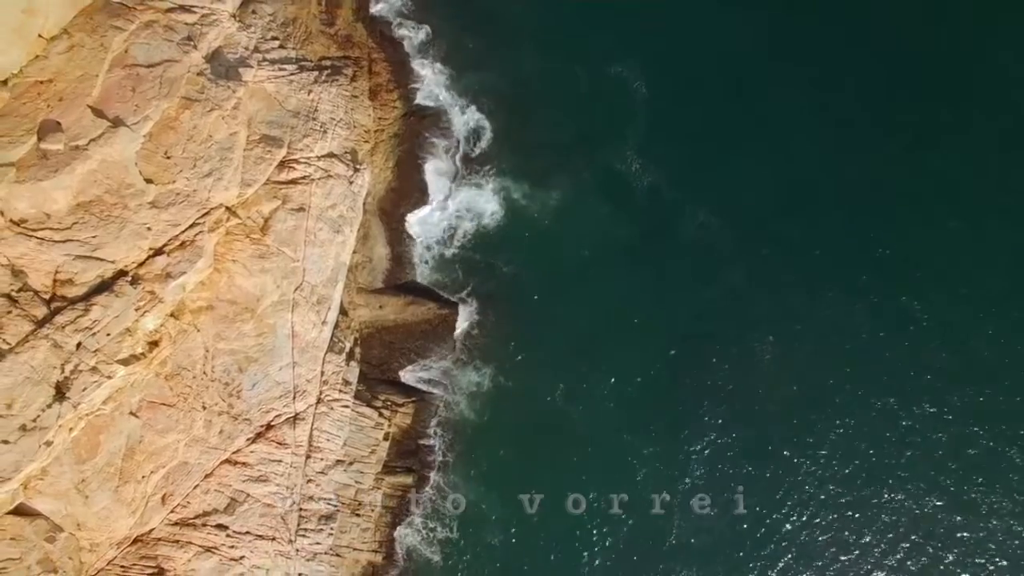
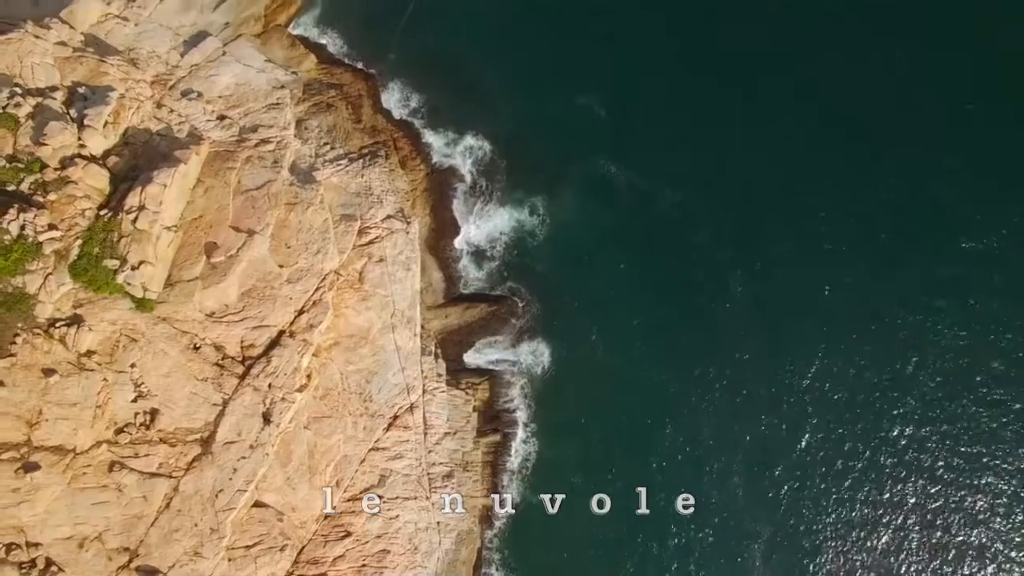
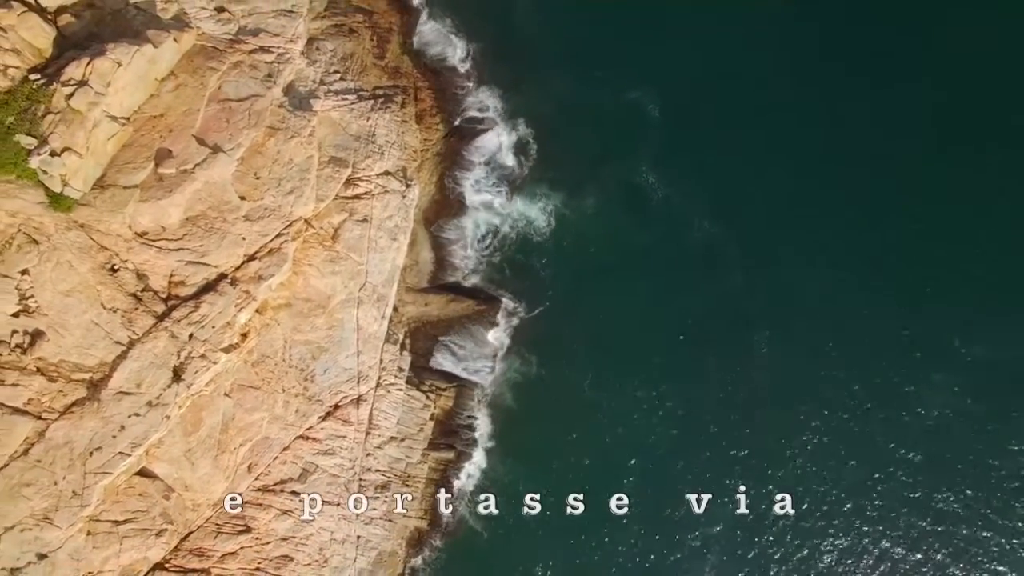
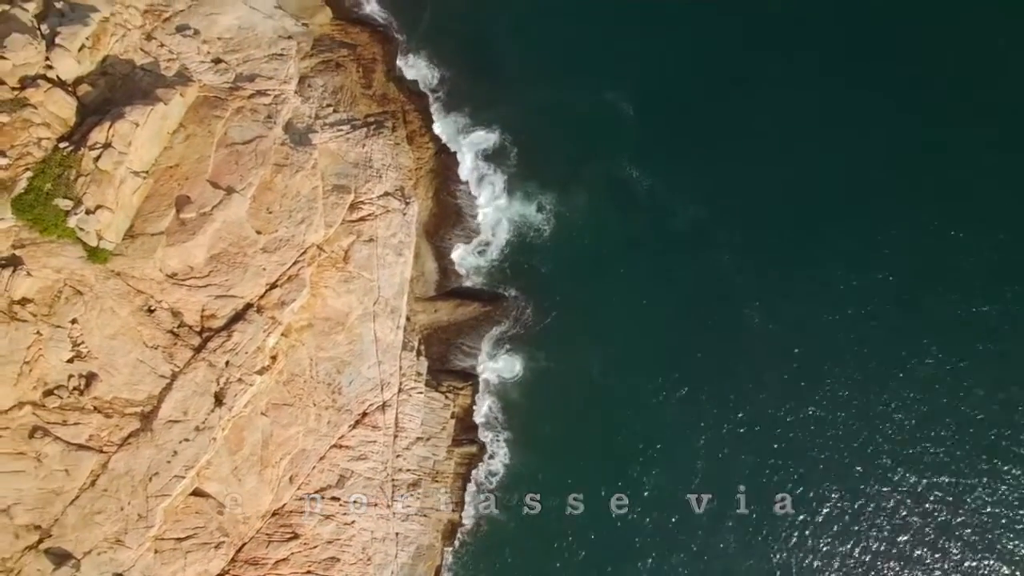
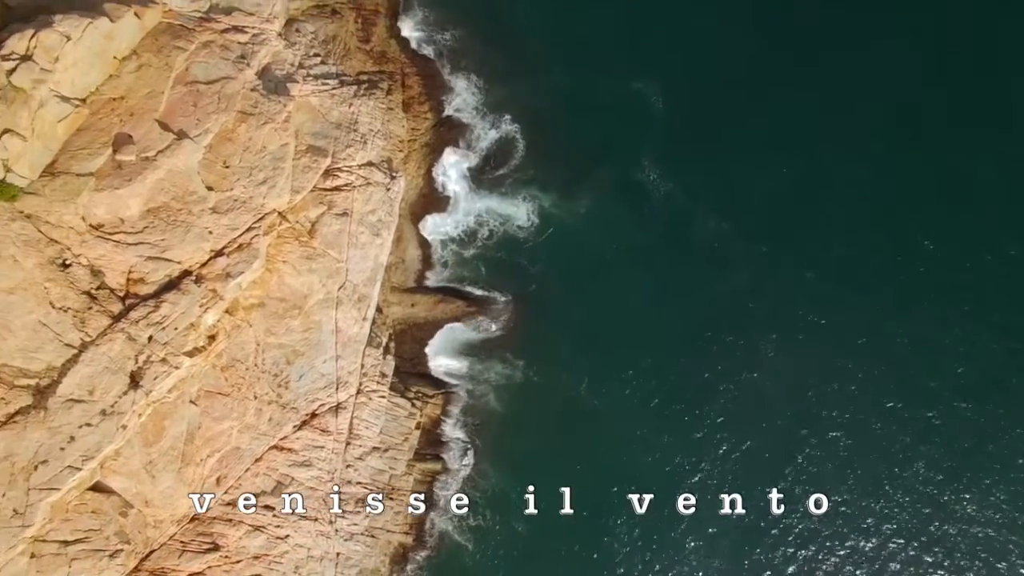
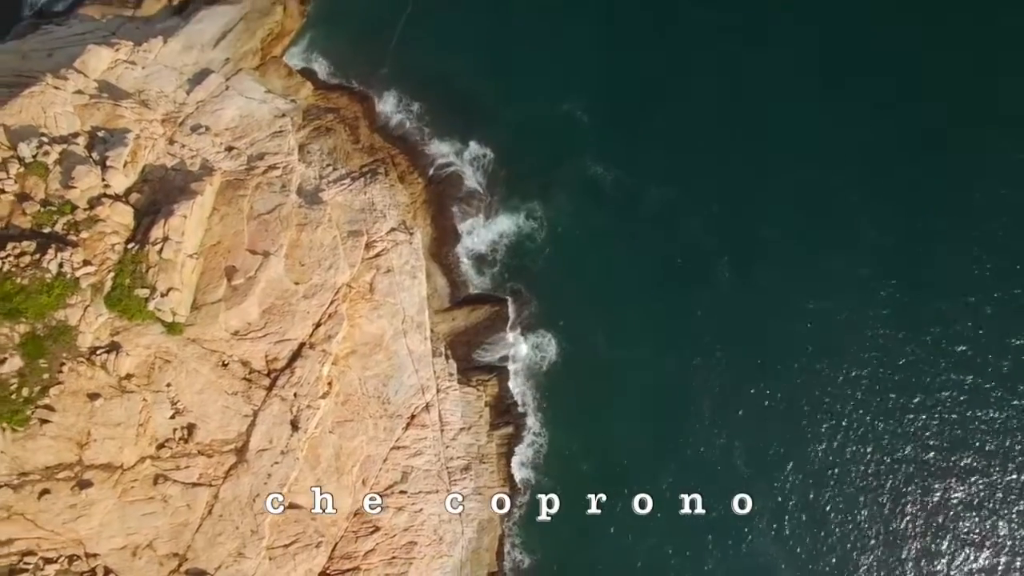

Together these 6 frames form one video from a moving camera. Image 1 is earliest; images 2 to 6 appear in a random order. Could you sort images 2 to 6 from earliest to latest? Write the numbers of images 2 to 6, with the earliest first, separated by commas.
5, 3, 4, 2, 6
